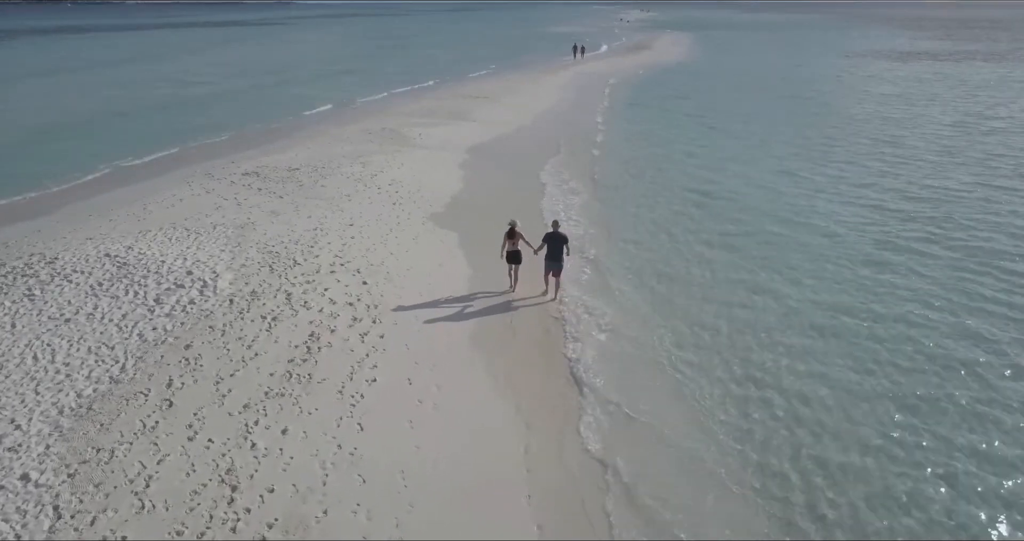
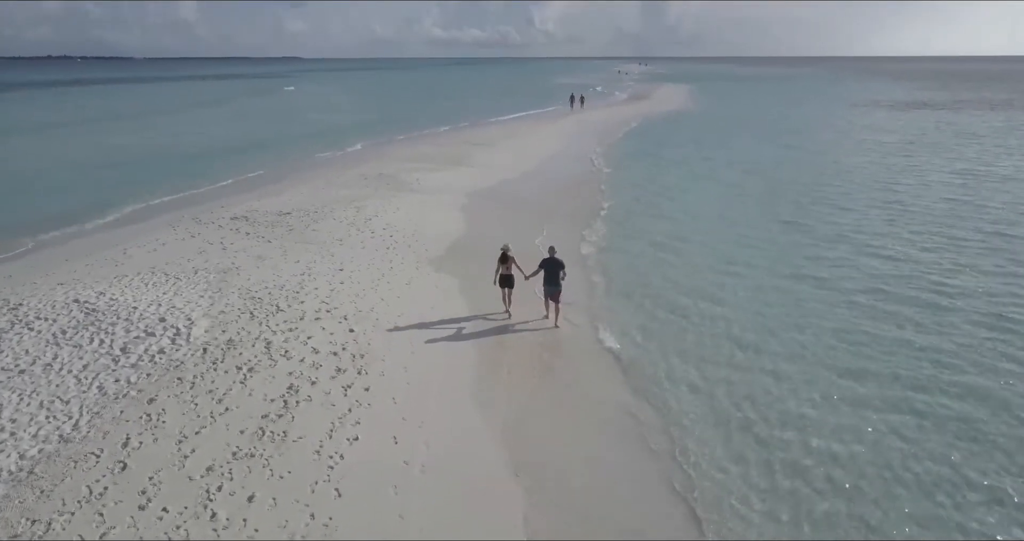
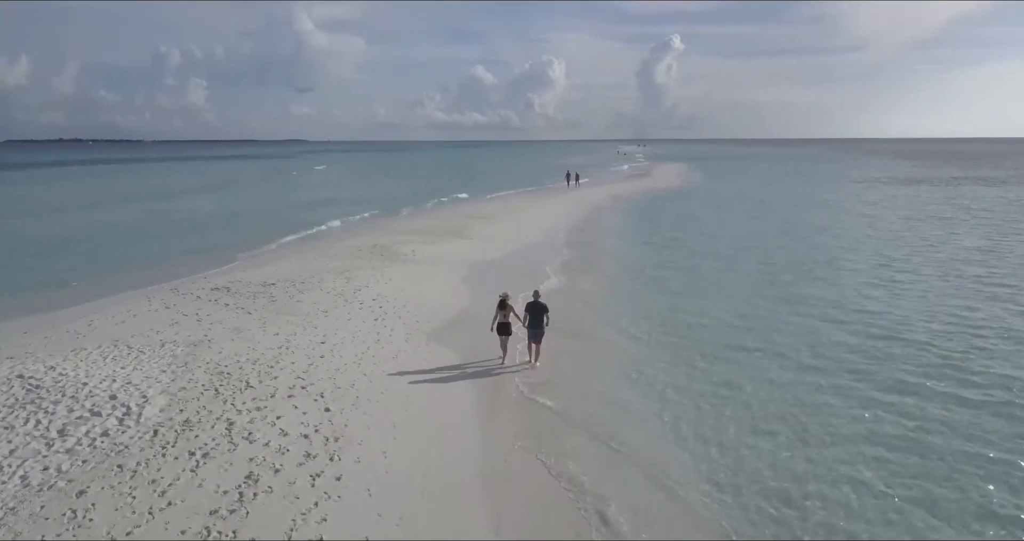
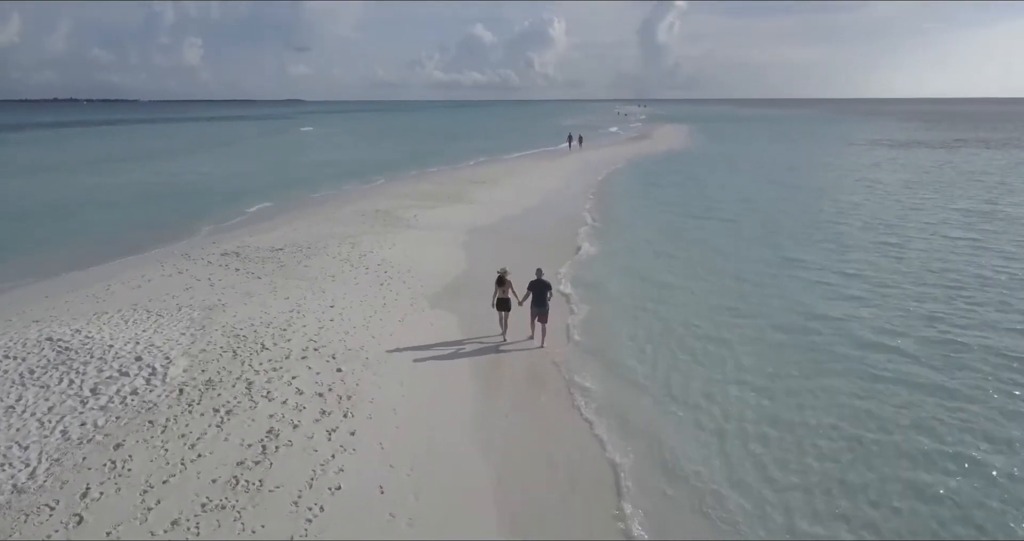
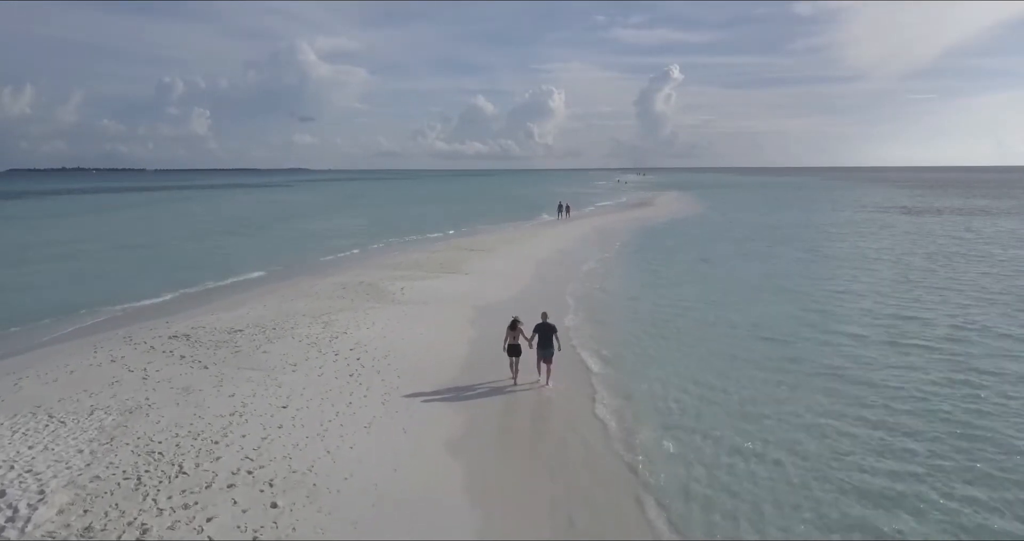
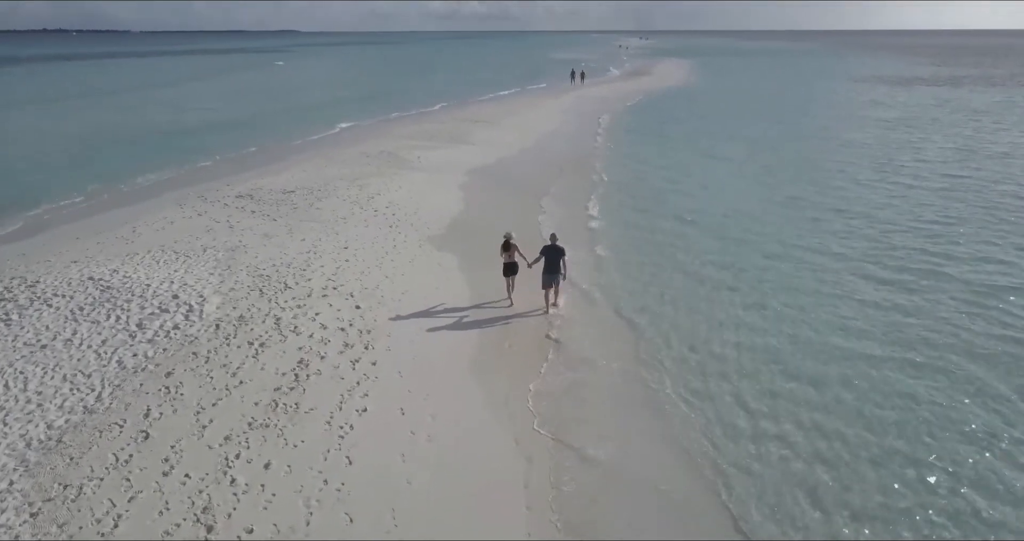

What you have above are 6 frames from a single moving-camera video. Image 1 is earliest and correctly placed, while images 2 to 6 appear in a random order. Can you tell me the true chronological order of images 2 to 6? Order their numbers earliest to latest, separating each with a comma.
6, 2, 4, 3, 5
